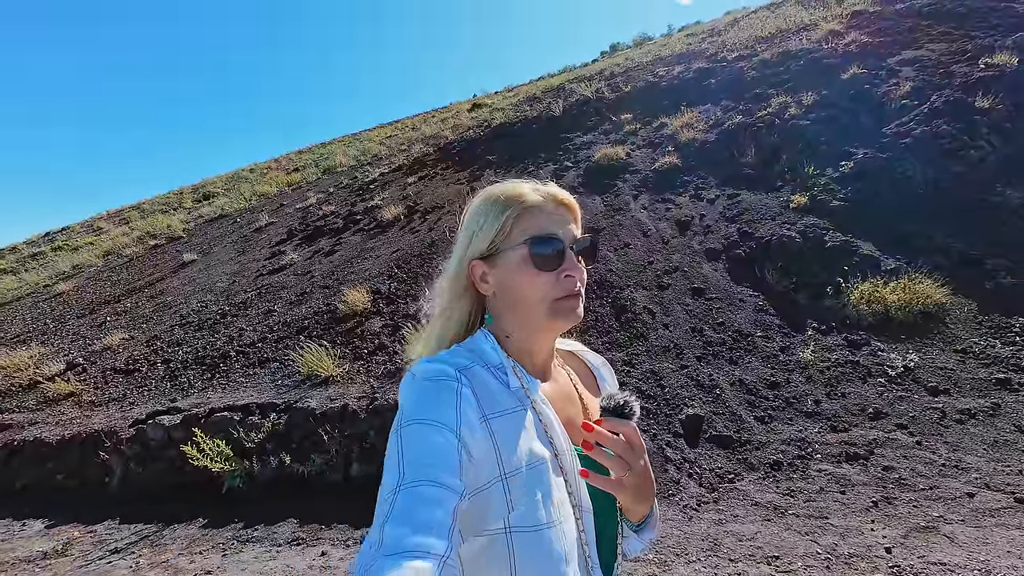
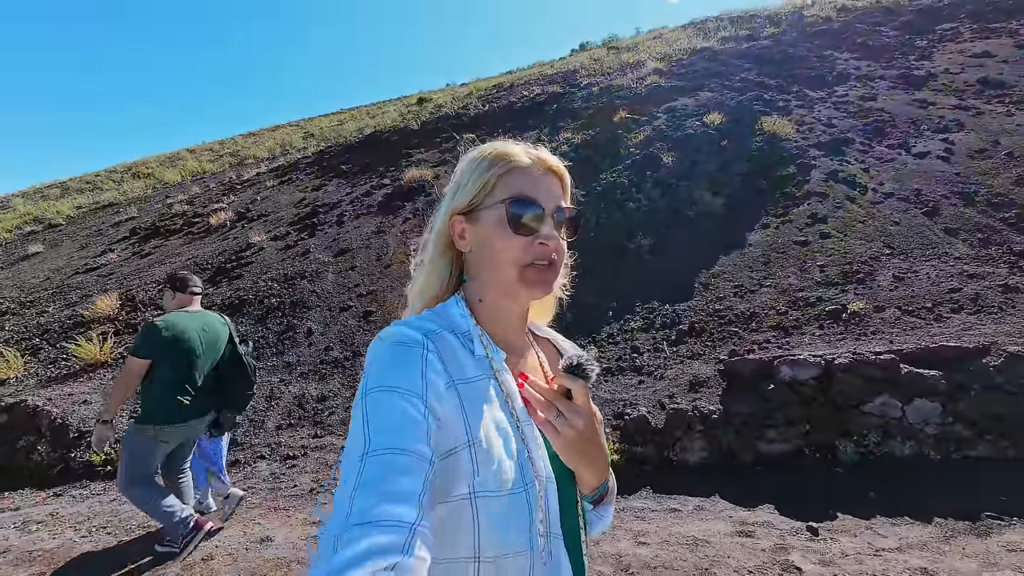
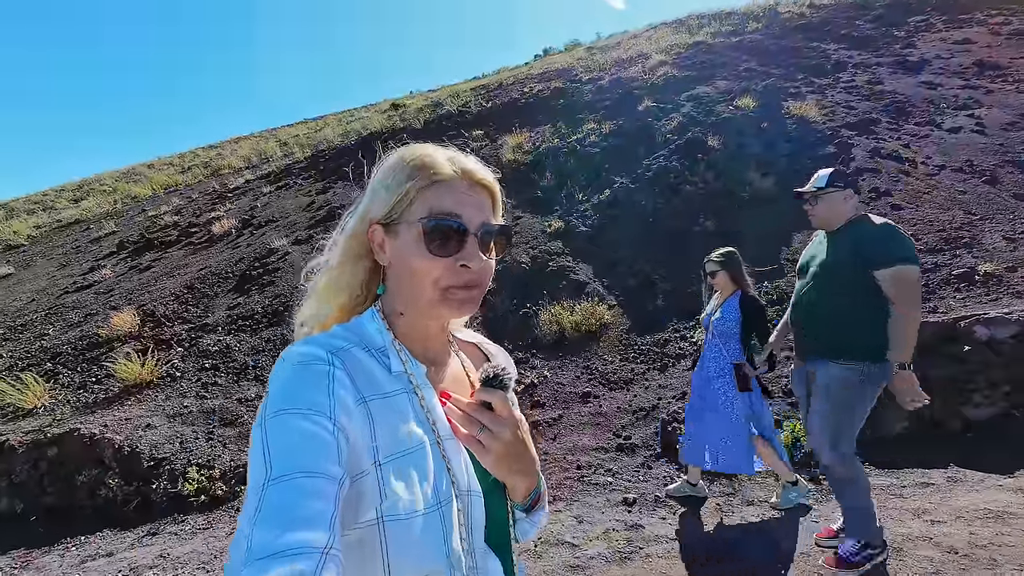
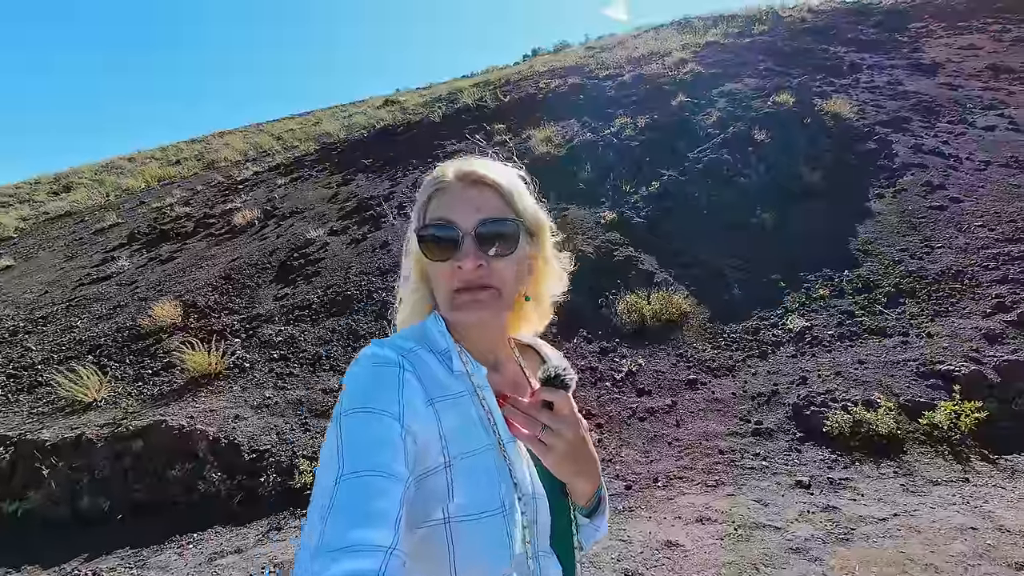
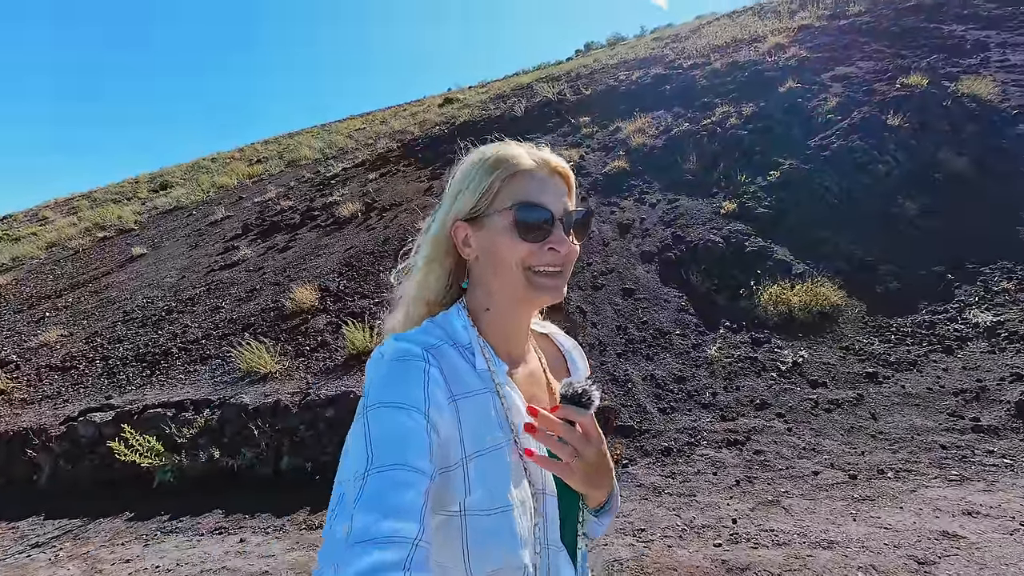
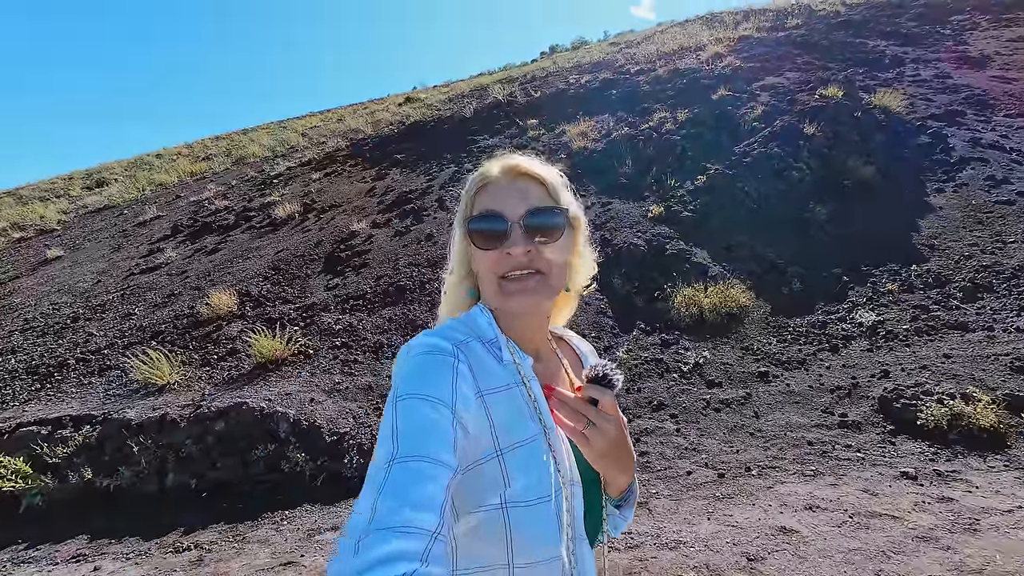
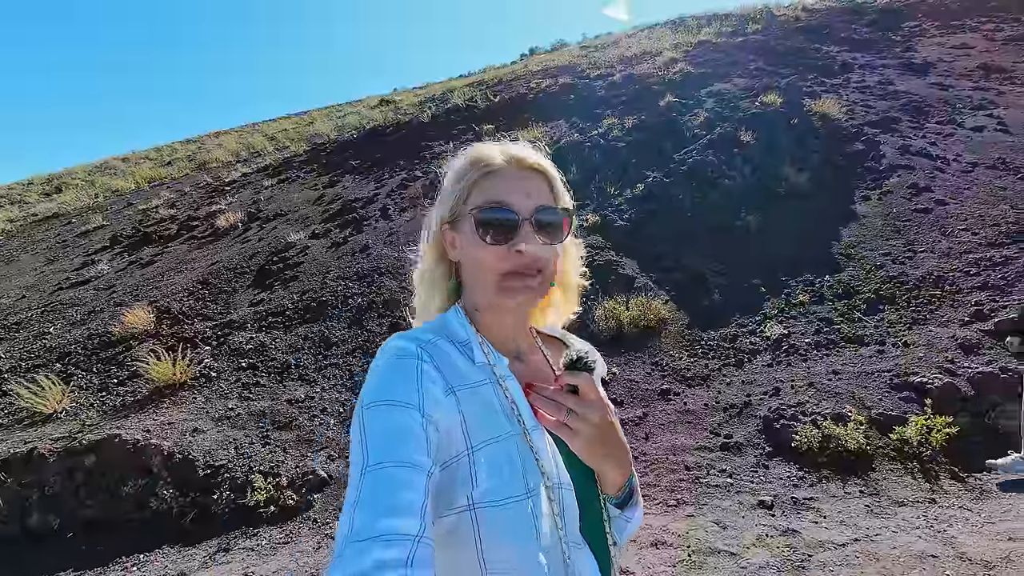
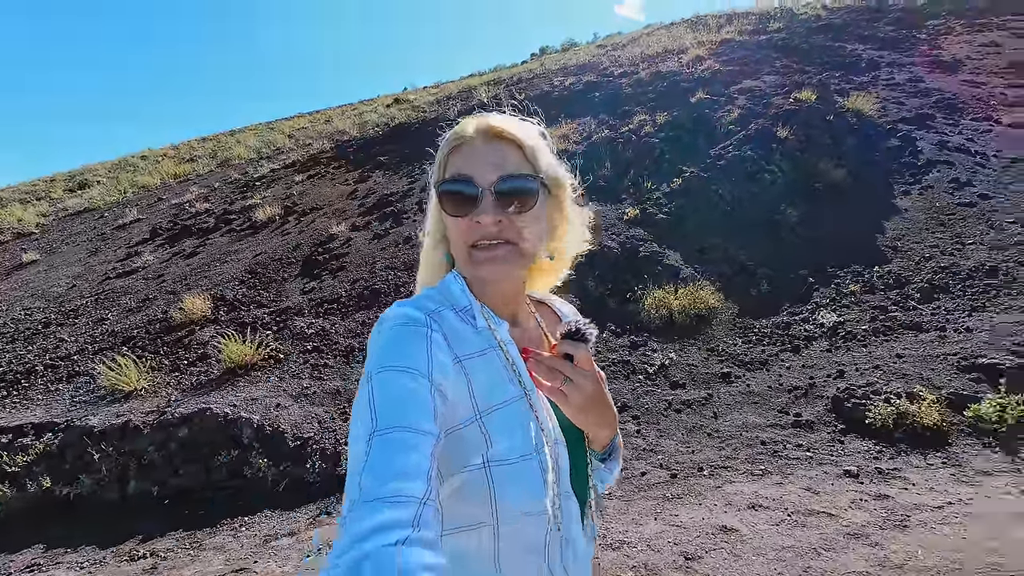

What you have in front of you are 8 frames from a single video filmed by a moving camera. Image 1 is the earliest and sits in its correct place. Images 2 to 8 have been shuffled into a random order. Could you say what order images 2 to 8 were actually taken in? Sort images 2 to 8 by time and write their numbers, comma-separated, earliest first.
5, 6, 8, 4, 7, 3, 2
